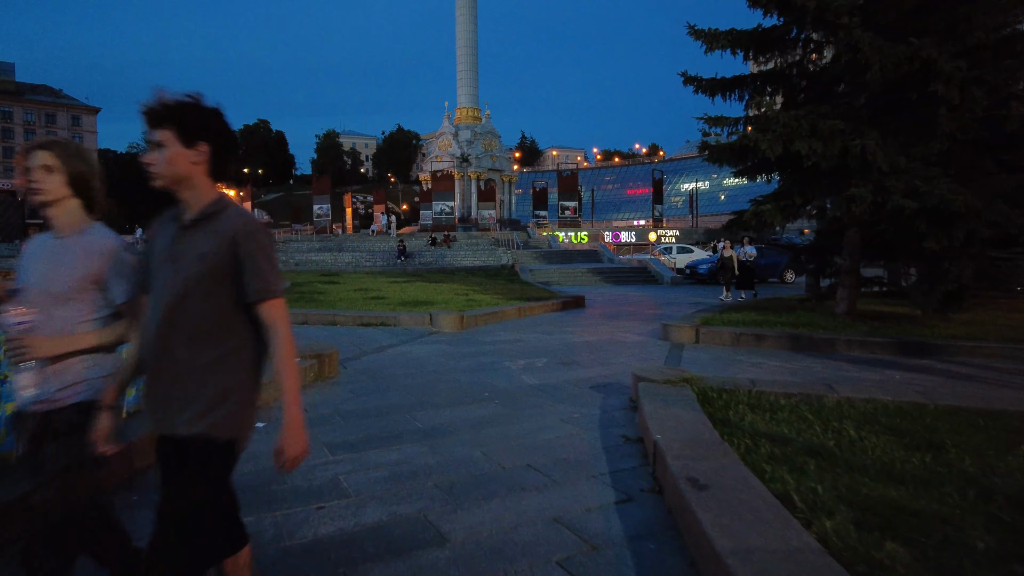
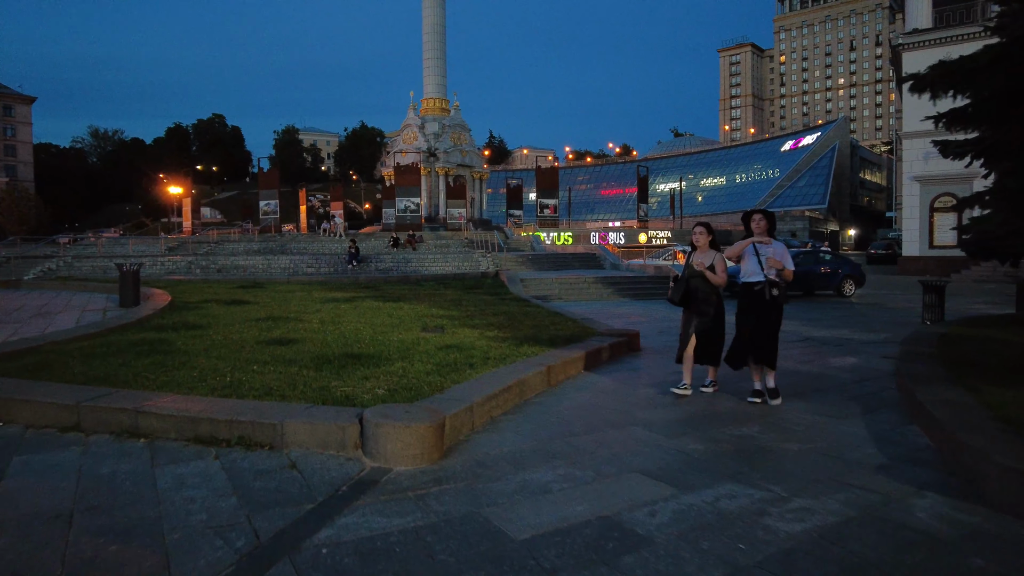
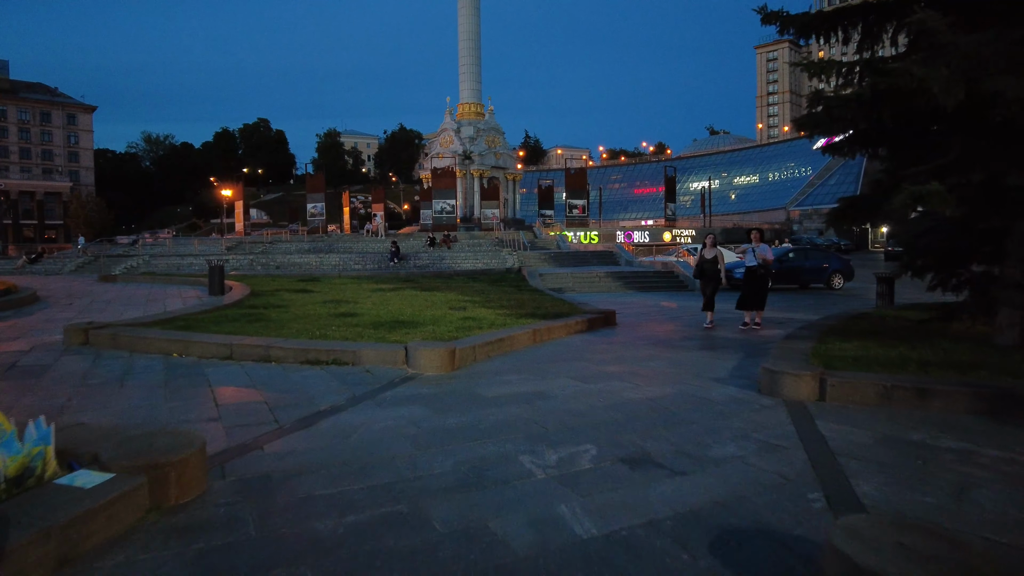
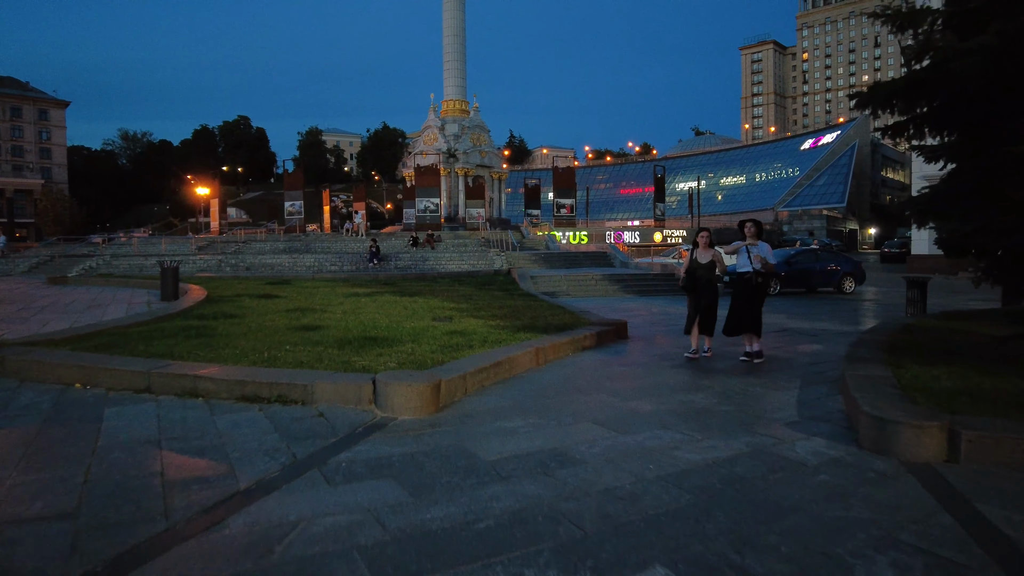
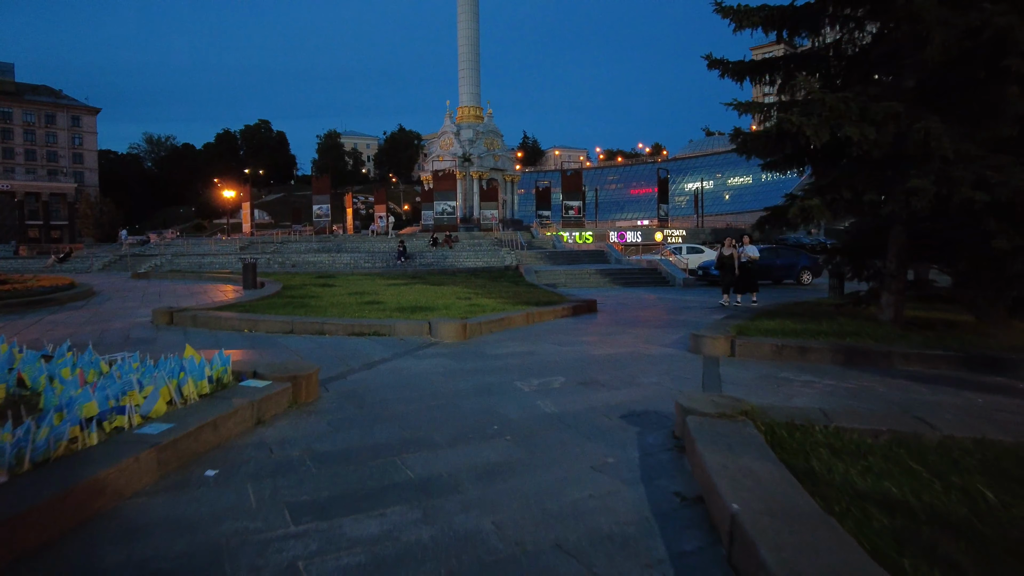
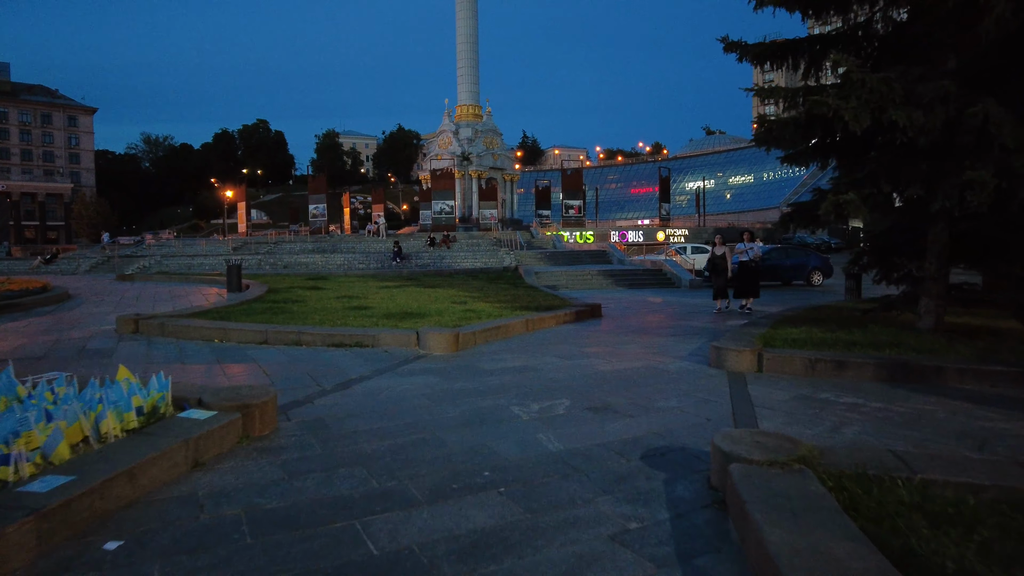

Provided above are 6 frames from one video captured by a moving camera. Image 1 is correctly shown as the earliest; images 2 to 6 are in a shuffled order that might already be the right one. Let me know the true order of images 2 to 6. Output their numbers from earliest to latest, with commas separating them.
5, 6, 3, 4, 2
